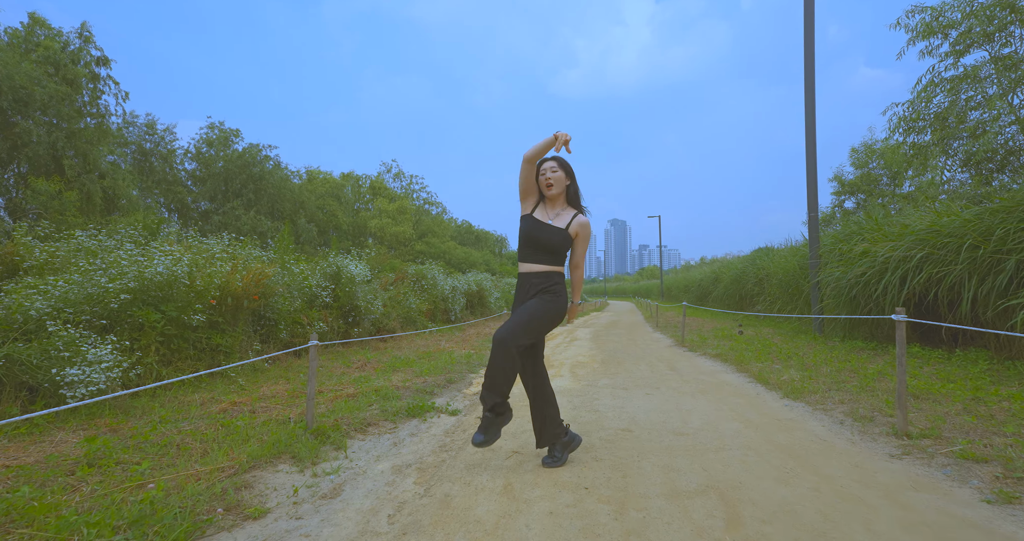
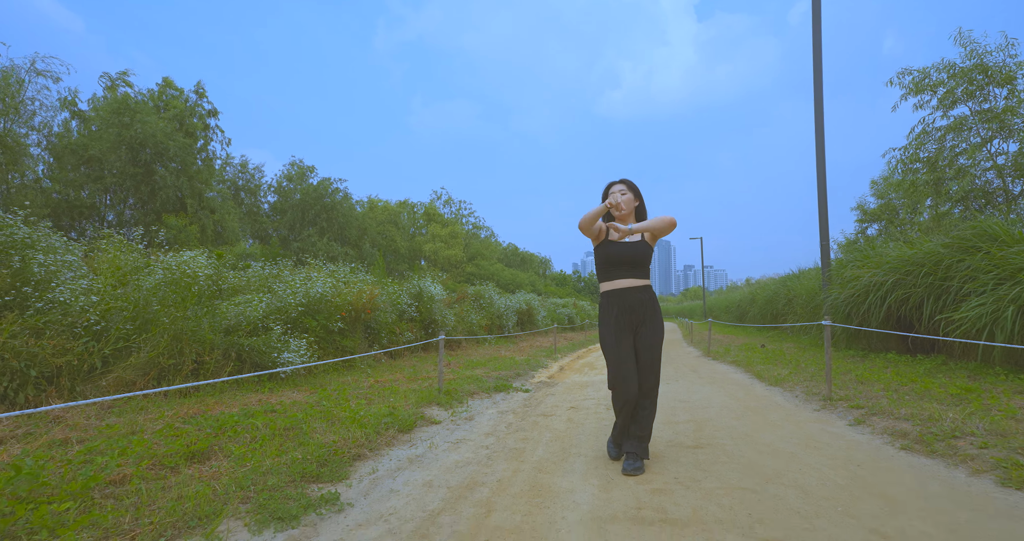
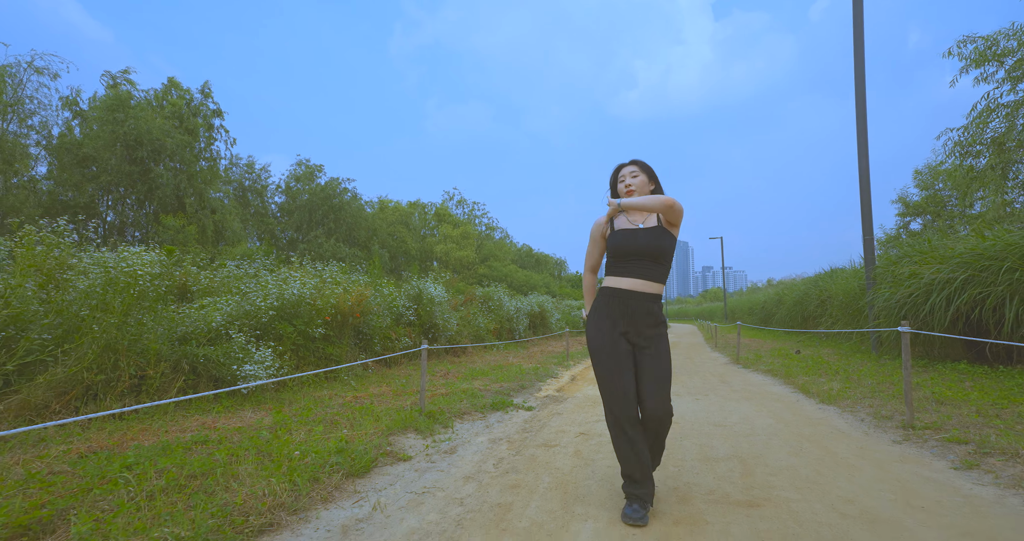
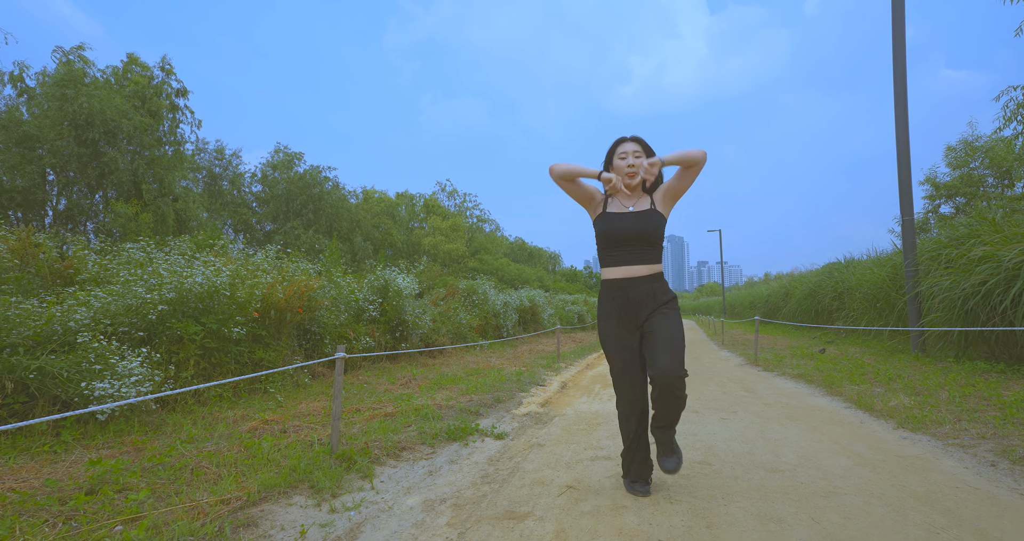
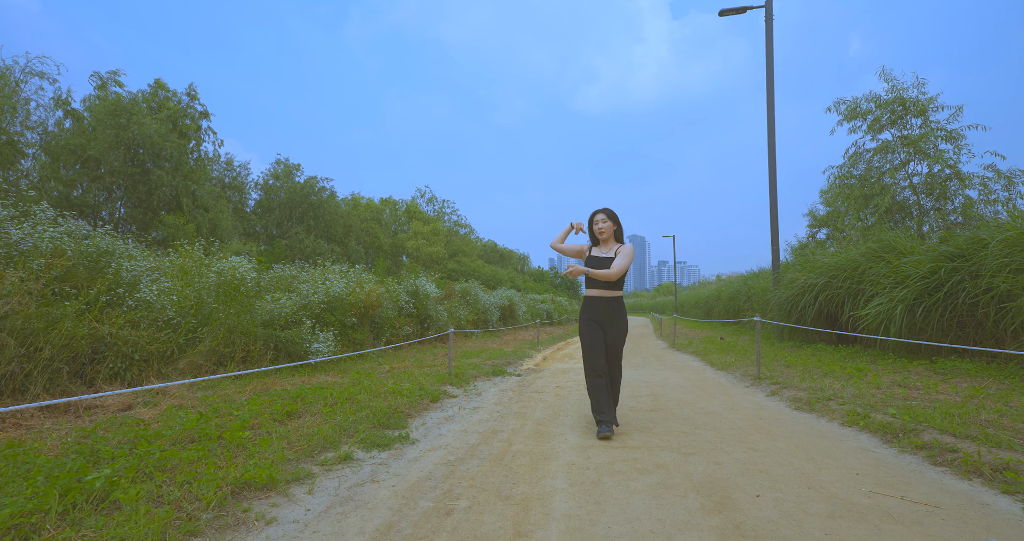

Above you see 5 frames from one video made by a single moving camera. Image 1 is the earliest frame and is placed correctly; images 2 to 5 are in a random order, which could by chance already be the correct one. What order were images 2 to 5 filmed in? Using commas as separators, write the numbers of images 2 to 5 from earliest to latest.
4, 3, 2, 5
